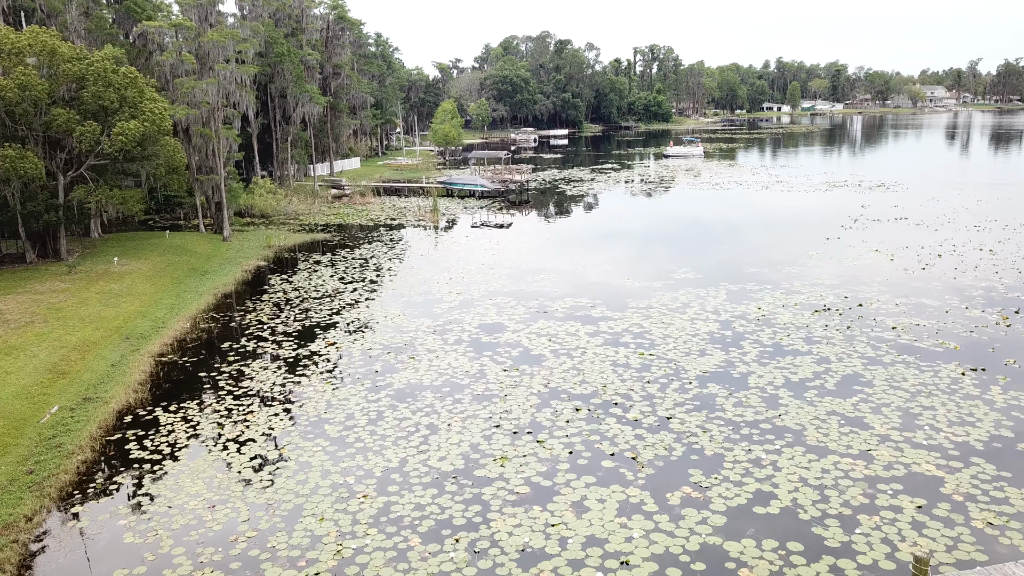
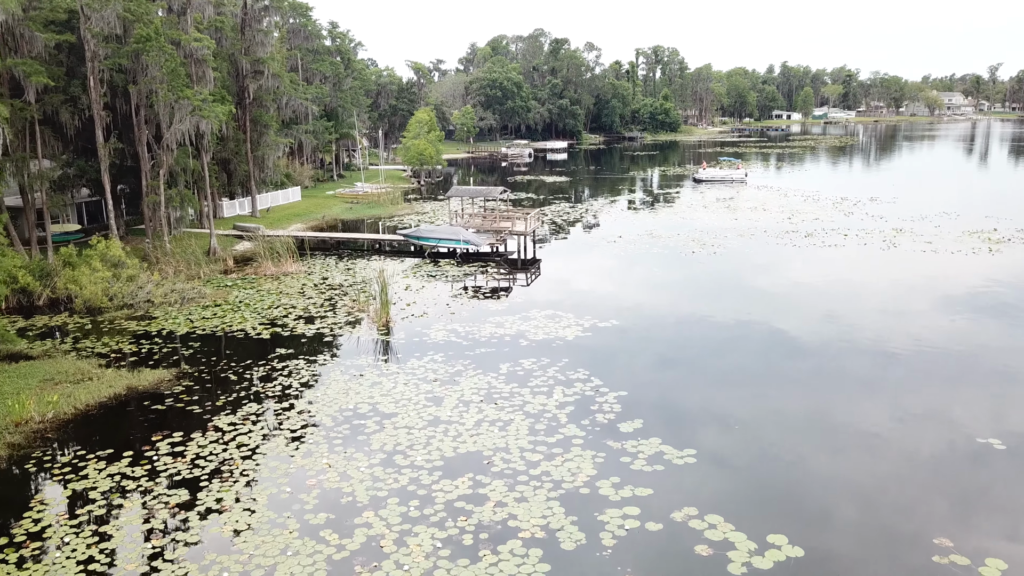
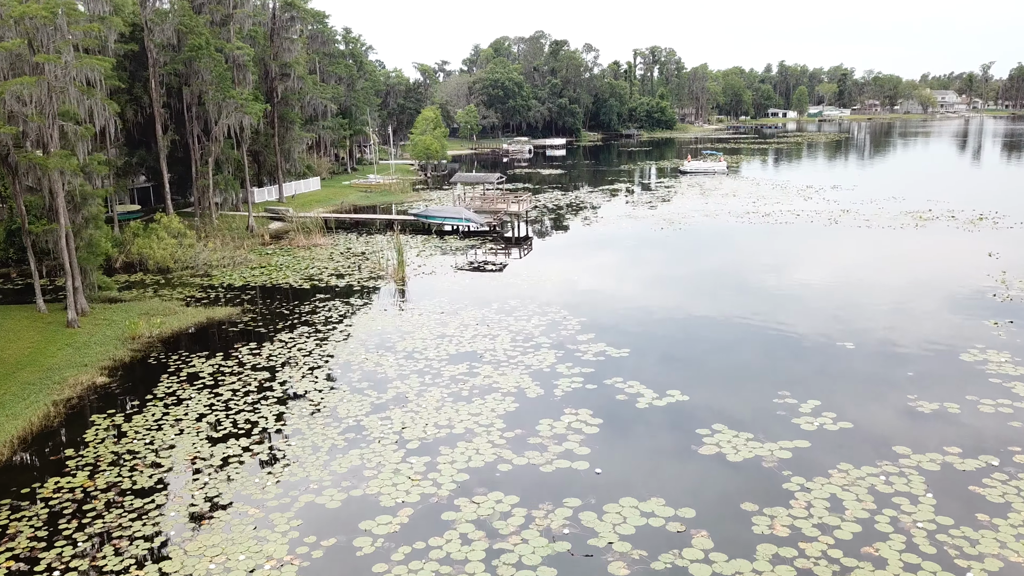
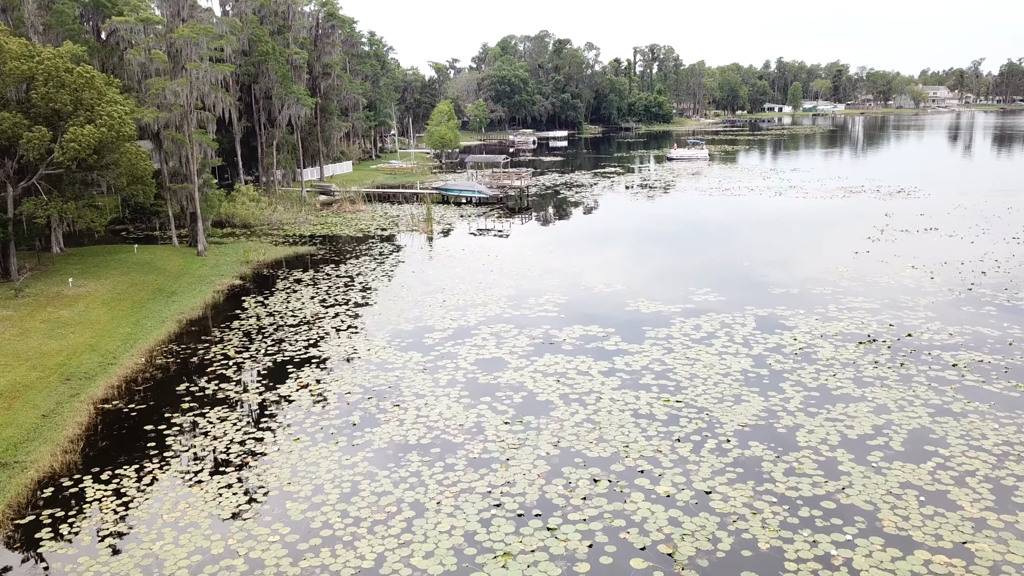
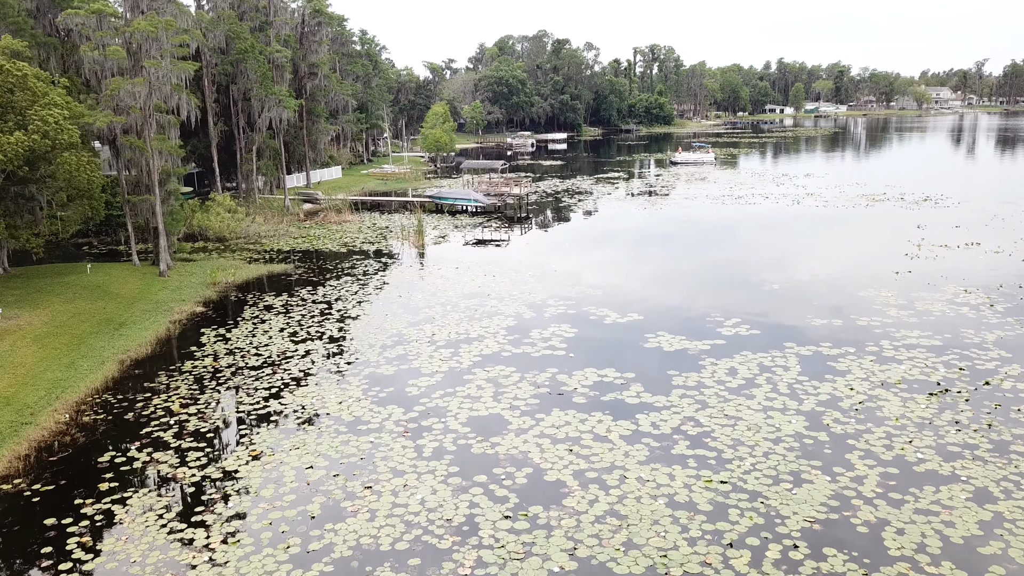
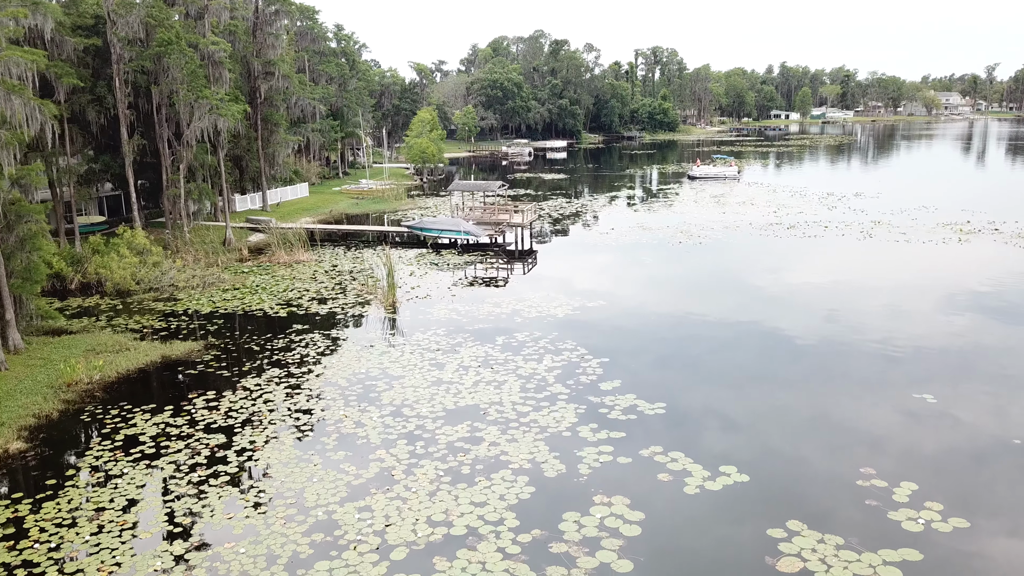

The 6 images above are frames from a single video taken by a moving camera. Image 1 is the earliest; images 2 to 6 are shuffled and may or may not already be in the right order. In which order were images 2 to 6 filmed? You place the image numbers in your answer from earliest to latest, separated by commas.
4, 5, 3, 6, 2
